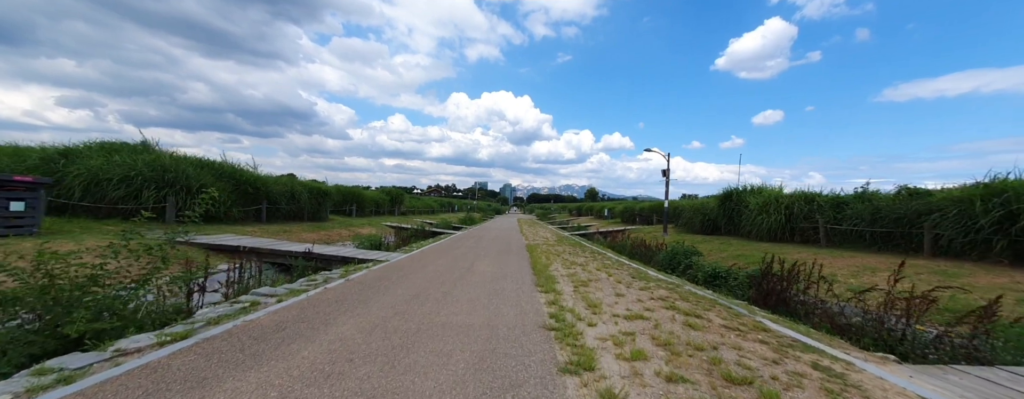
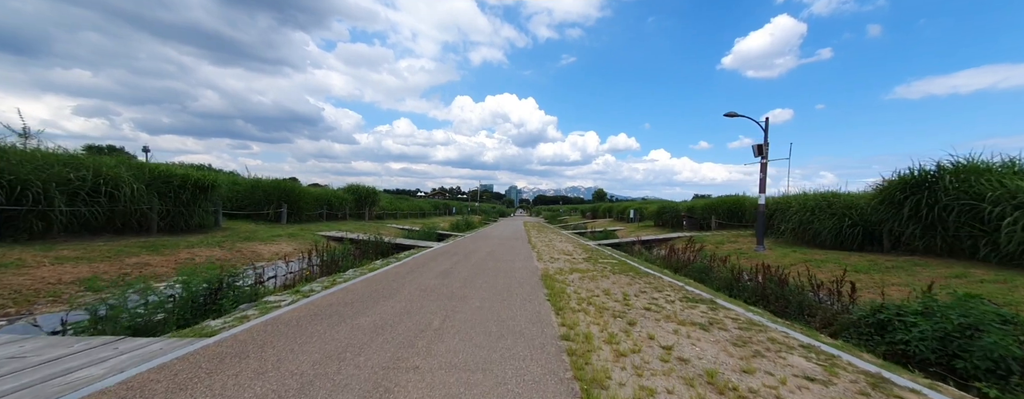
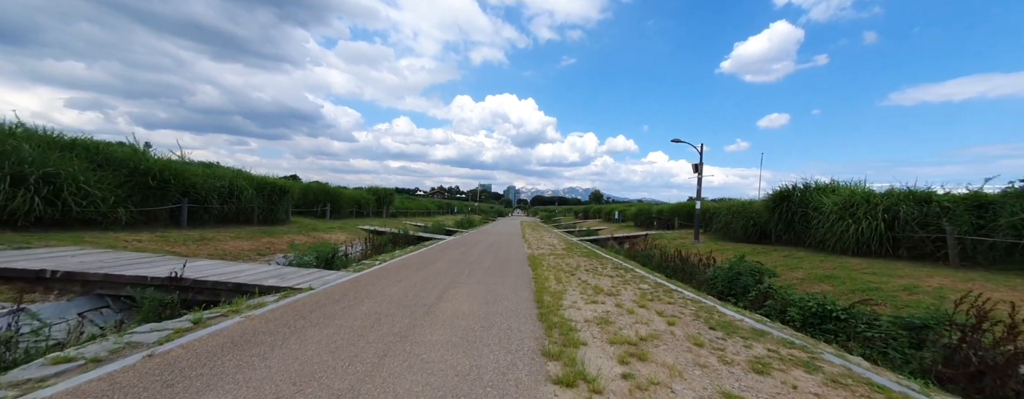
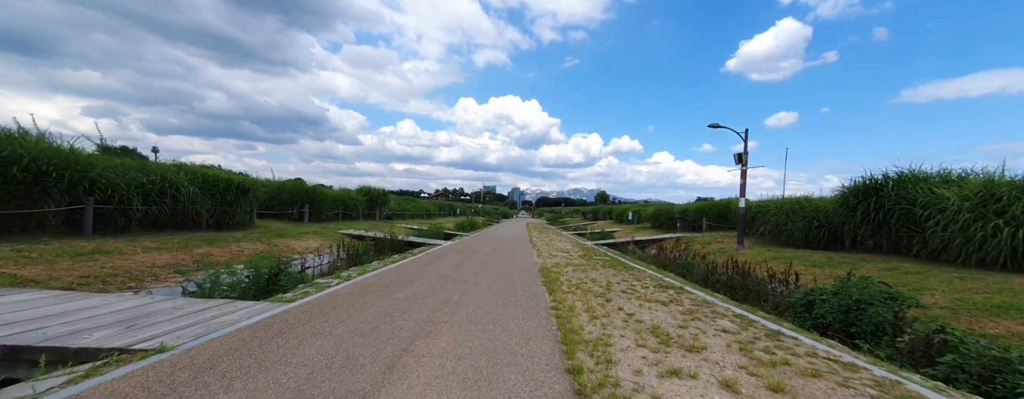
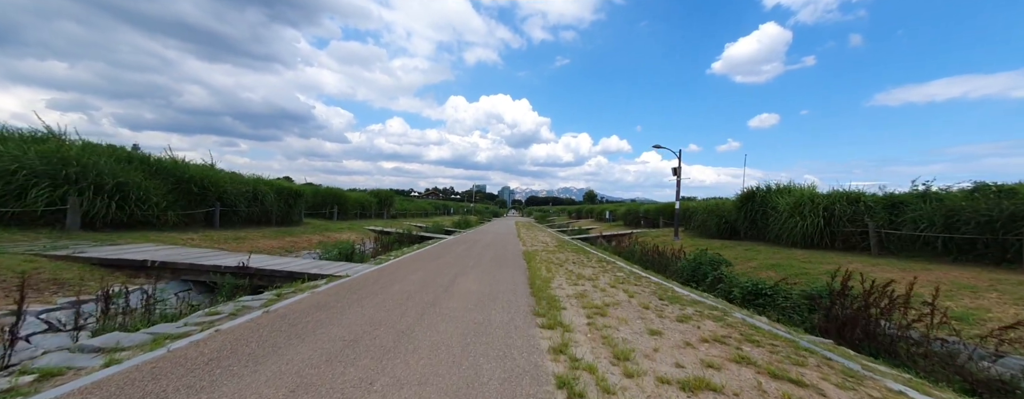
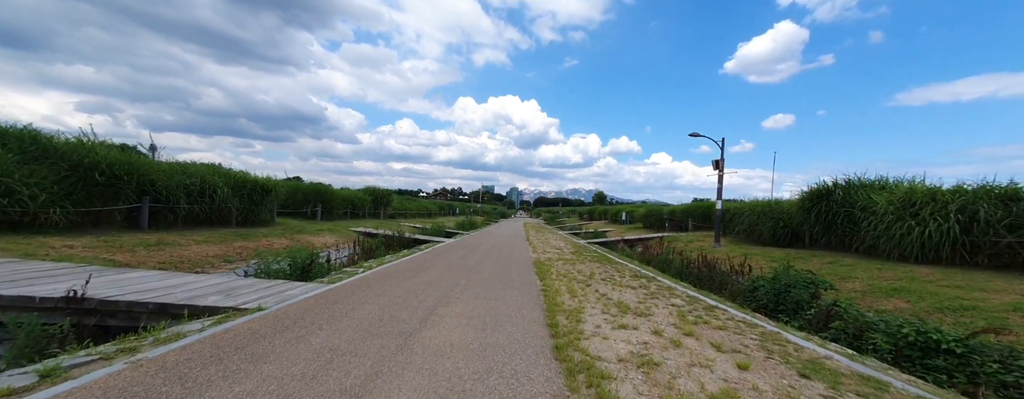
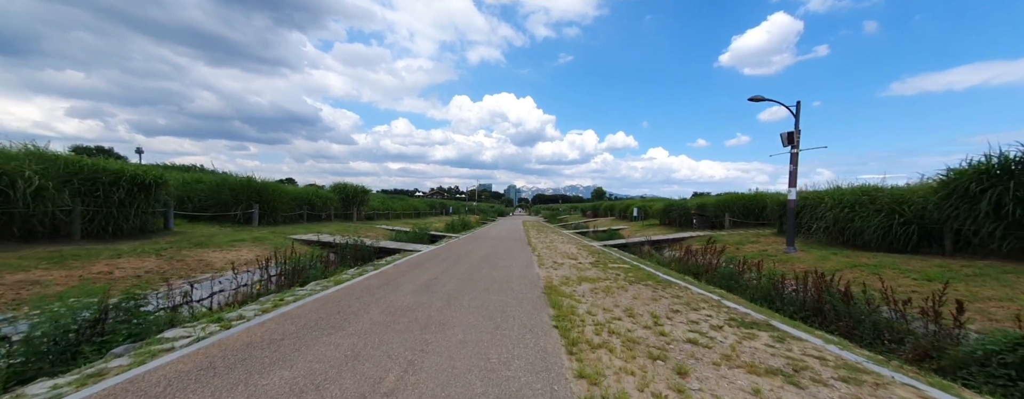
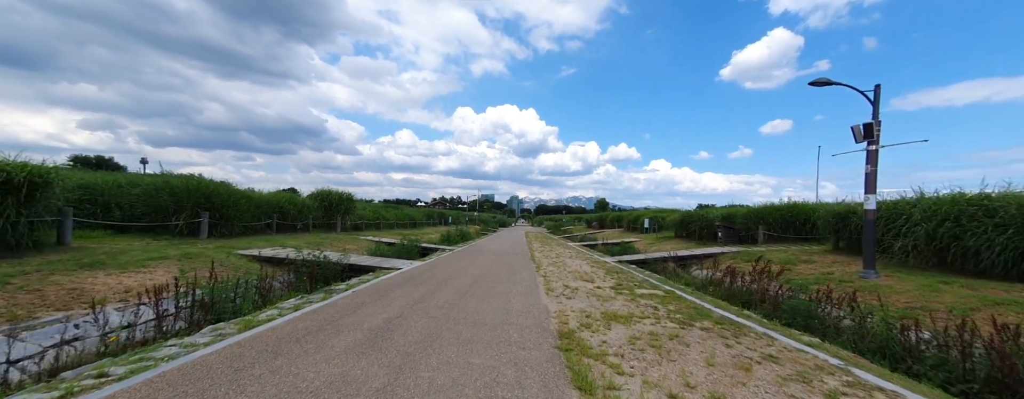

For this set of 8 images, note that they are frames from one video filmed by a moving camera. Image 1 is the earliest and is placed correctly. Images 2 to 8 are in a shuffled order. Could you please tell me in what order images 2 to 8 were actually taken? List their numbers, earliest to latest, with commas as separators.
5, 3, 6, 4, 2, 7, 8
